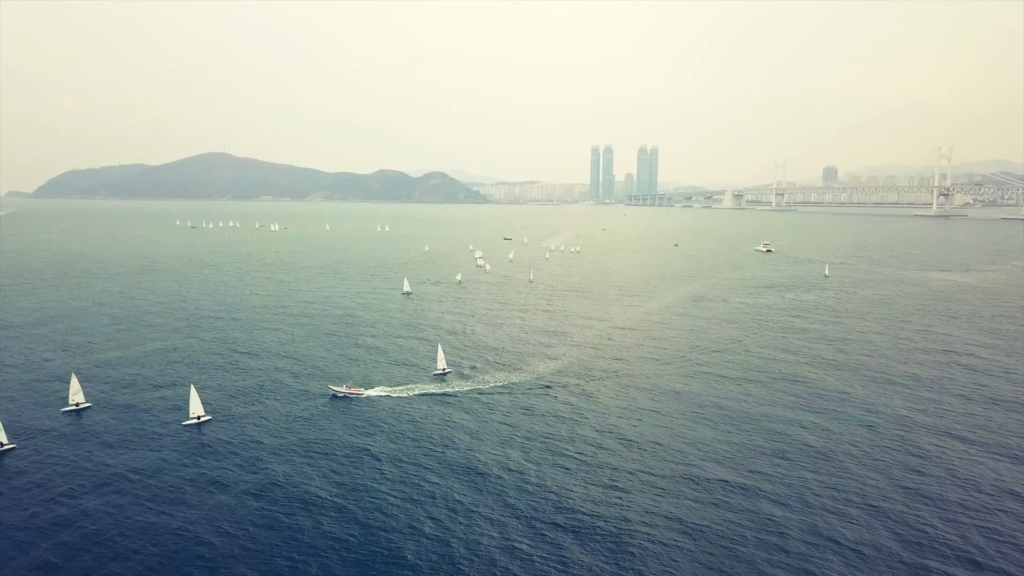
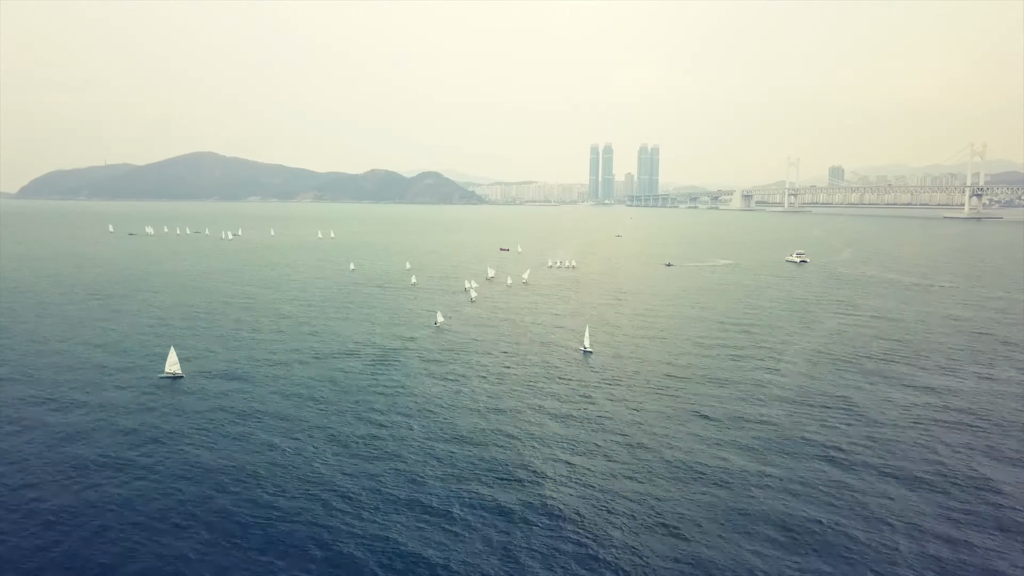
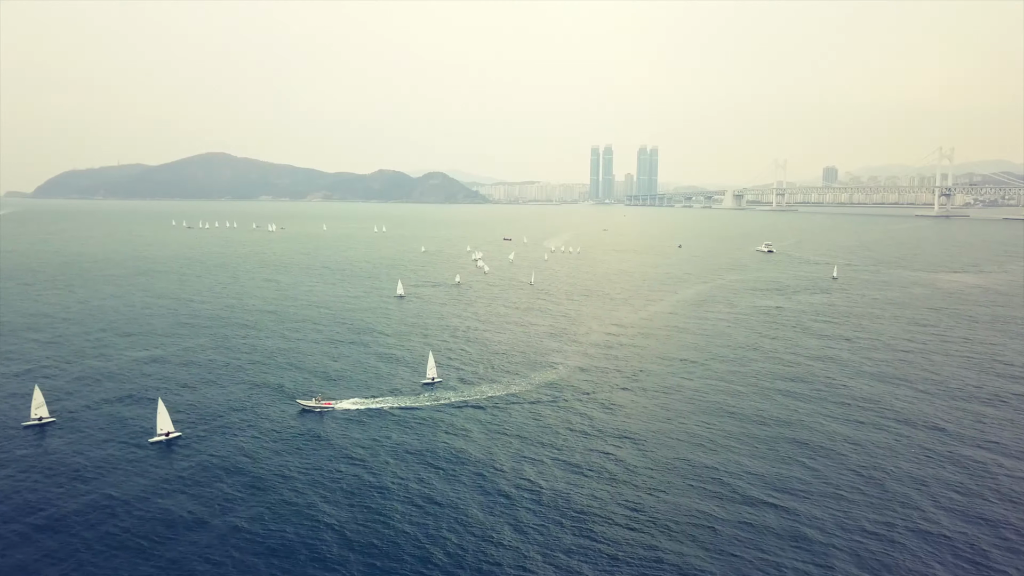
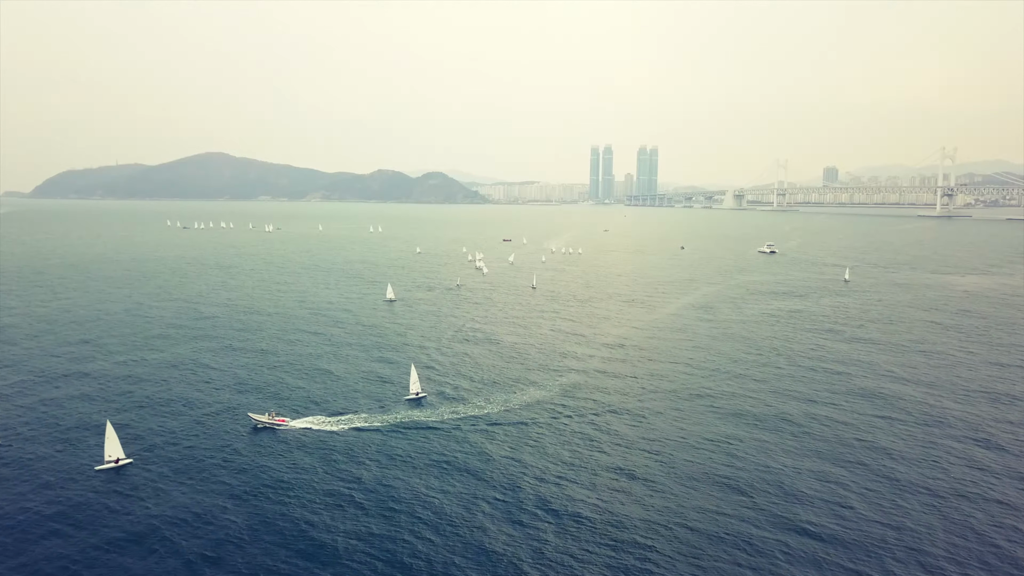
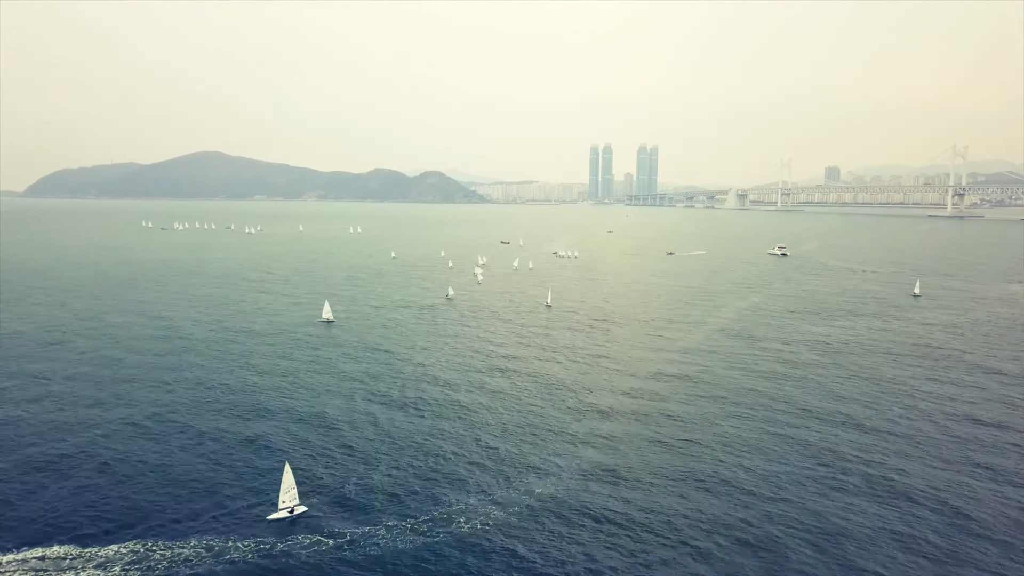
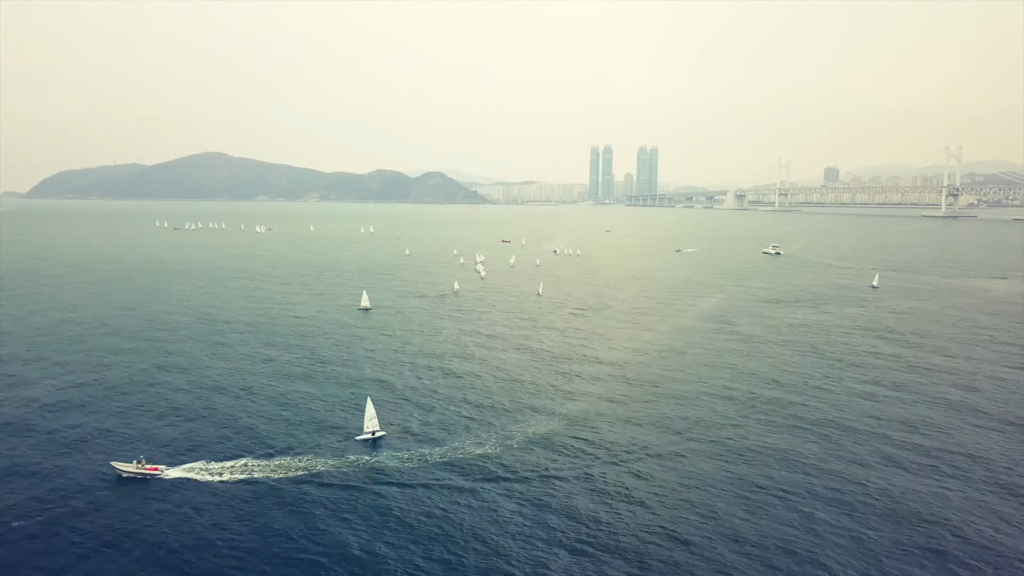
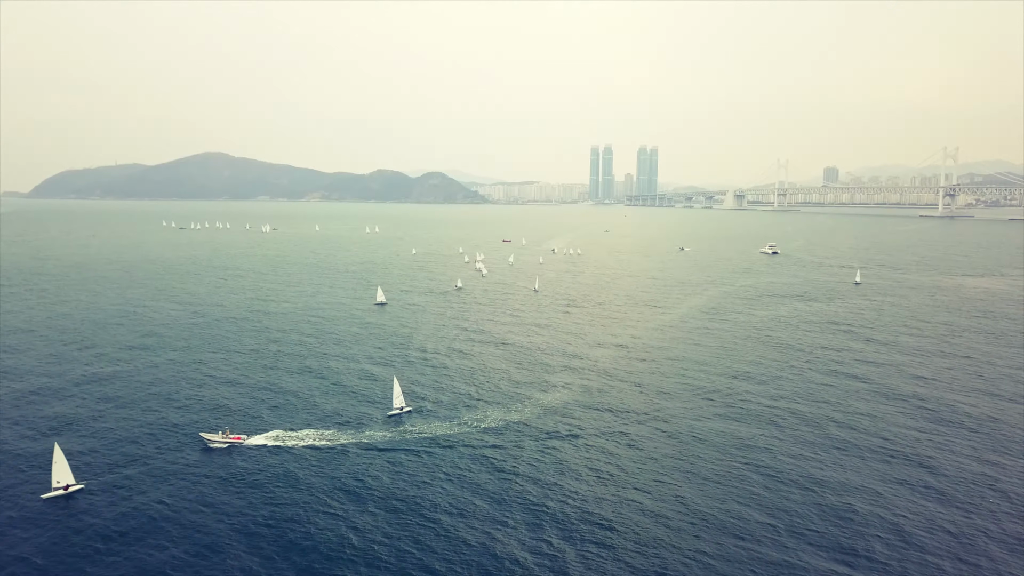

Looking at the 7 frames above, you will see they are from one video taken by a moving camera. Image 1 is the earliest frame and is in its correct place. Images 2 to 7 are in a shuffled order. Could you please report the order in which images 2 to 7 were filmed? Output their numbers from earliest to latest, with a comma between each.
3, 4, 7, 6, 5, 2
